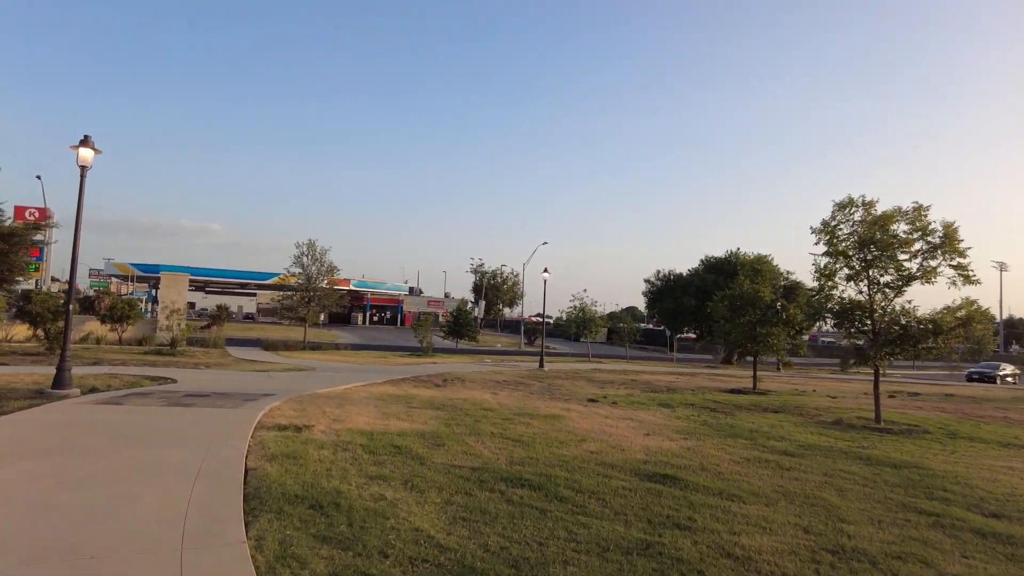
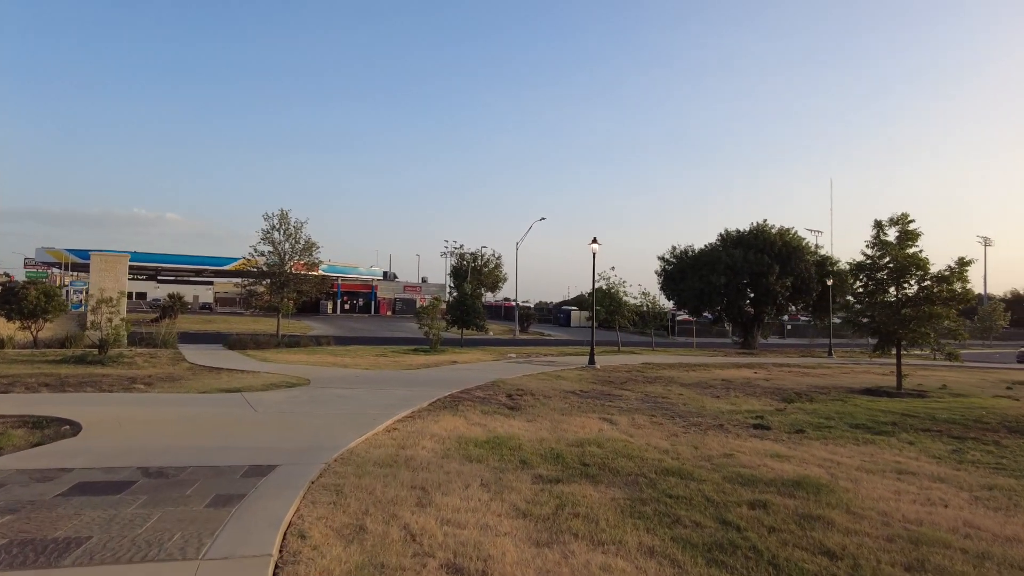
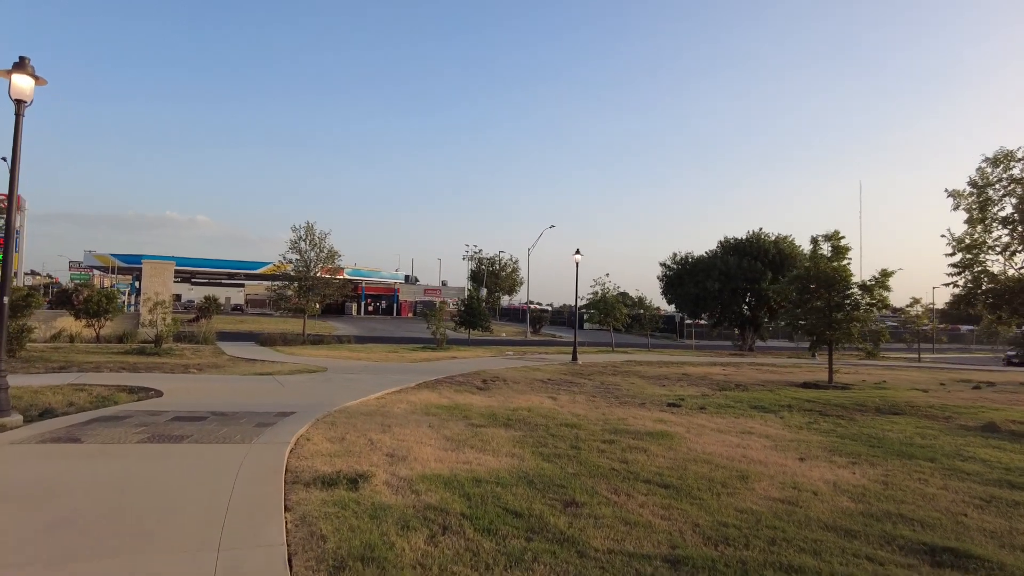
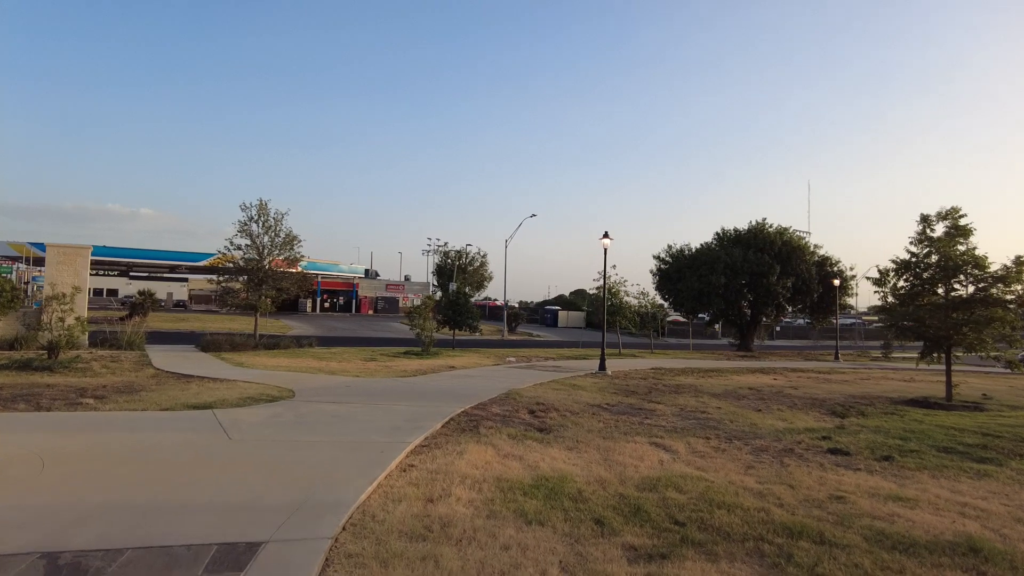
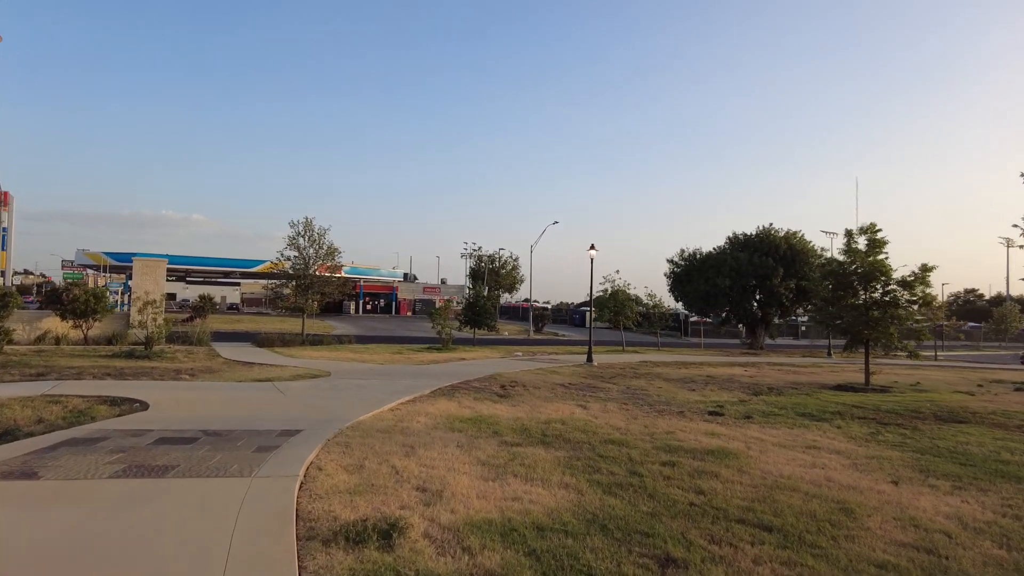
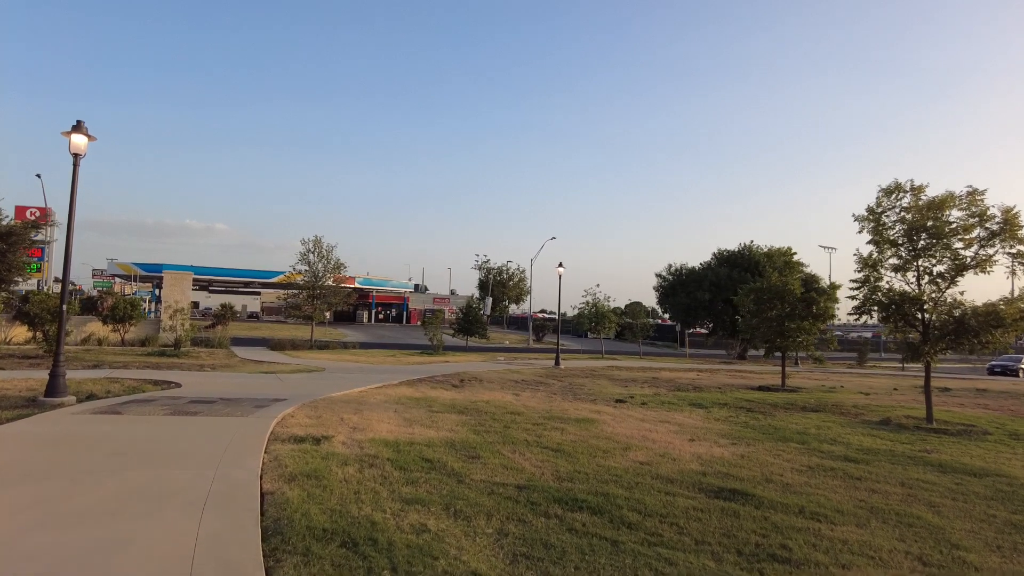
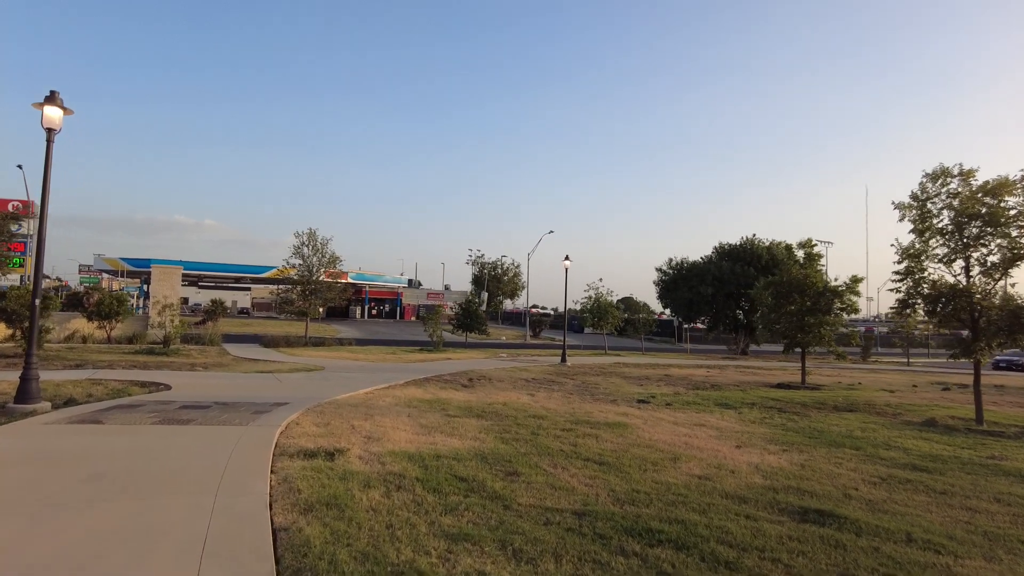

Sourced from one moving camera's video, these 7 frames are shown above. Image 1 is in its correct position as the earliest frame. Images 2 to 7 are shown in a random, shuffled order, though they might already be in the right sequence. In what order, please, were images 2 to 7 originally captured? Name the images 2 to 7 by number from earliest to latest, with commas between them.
6, 7, 3, 5, 2, 4
